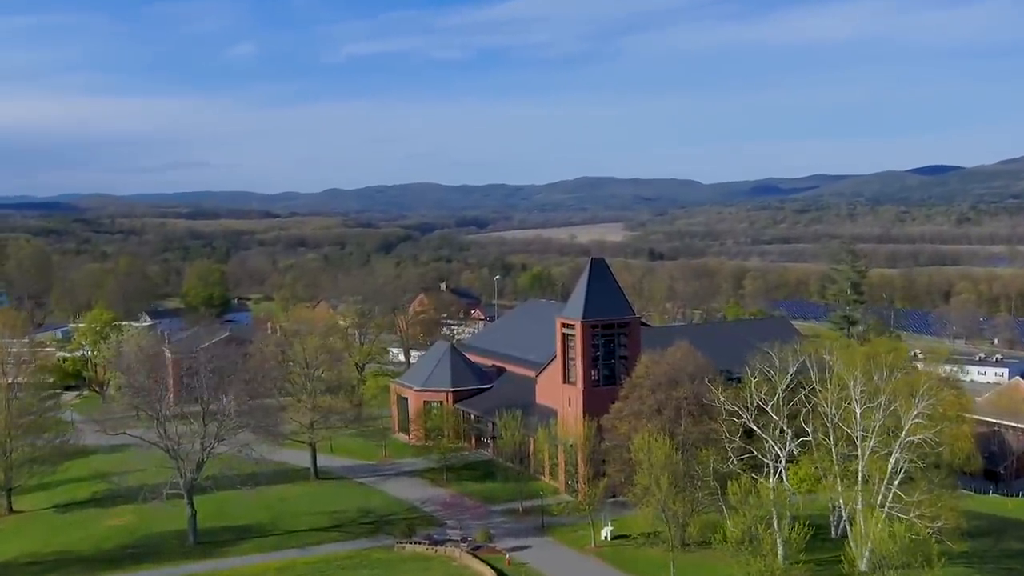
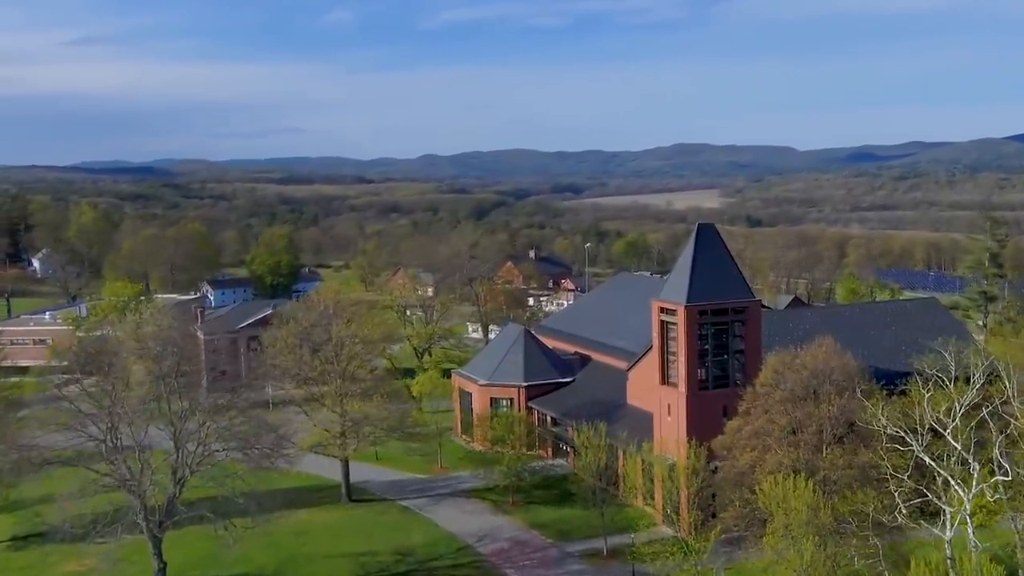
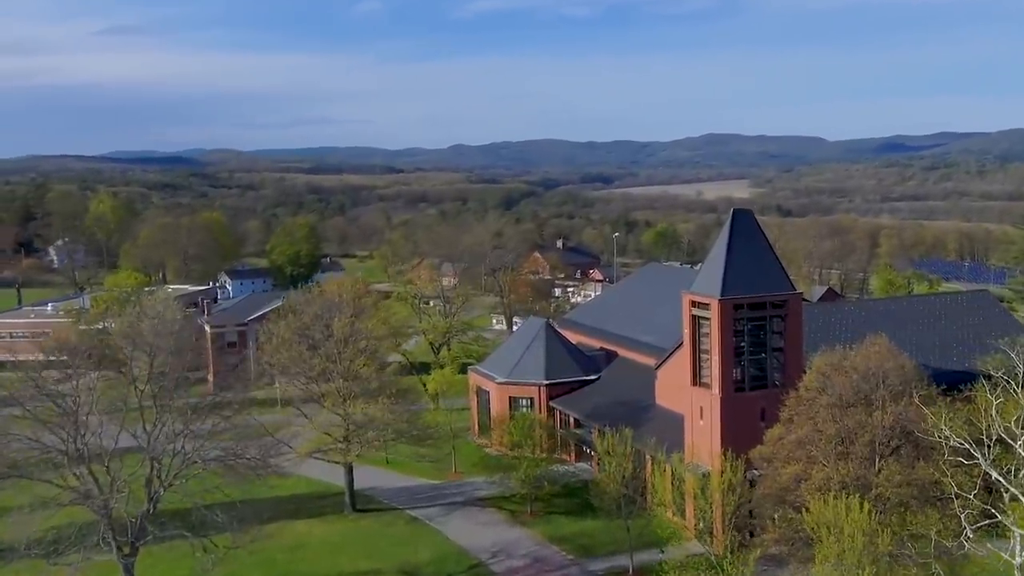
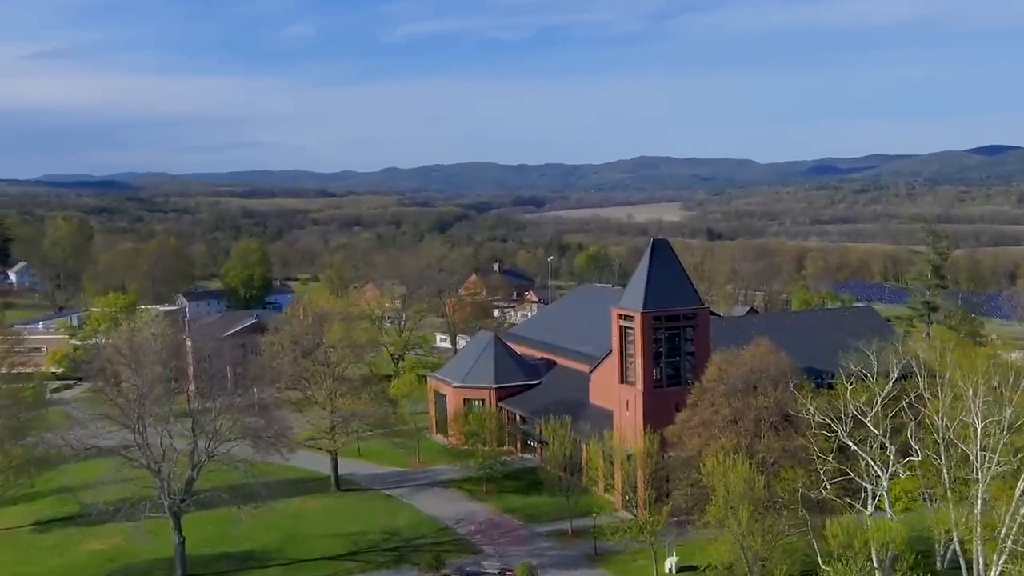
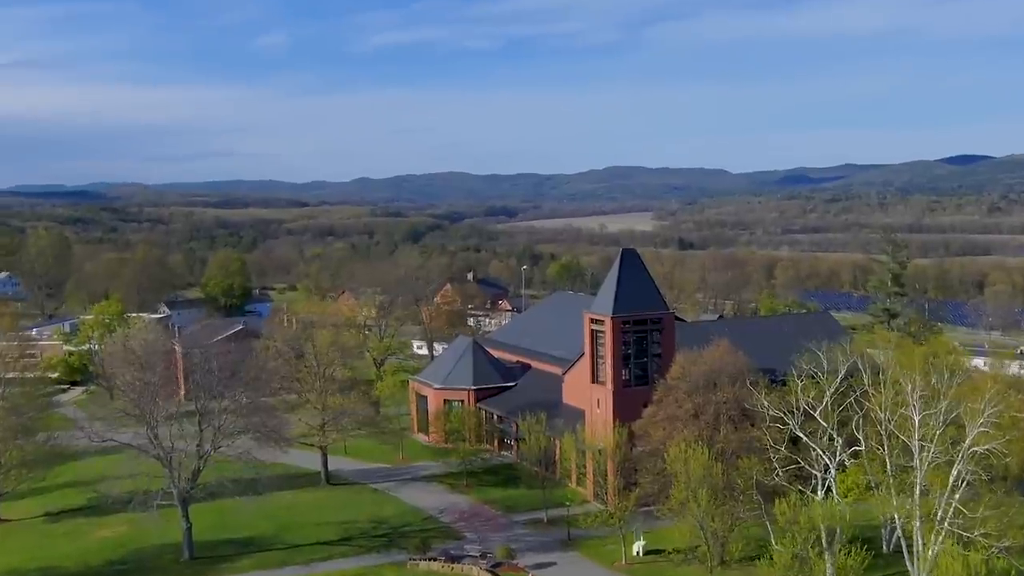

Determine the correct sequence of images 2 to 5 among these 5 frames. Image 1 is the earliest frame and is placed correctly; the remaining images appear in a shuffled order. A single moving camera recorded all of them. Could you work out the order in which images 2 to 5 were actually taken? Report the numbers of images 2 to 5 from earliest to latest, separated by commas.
5, 4, 2, 3
